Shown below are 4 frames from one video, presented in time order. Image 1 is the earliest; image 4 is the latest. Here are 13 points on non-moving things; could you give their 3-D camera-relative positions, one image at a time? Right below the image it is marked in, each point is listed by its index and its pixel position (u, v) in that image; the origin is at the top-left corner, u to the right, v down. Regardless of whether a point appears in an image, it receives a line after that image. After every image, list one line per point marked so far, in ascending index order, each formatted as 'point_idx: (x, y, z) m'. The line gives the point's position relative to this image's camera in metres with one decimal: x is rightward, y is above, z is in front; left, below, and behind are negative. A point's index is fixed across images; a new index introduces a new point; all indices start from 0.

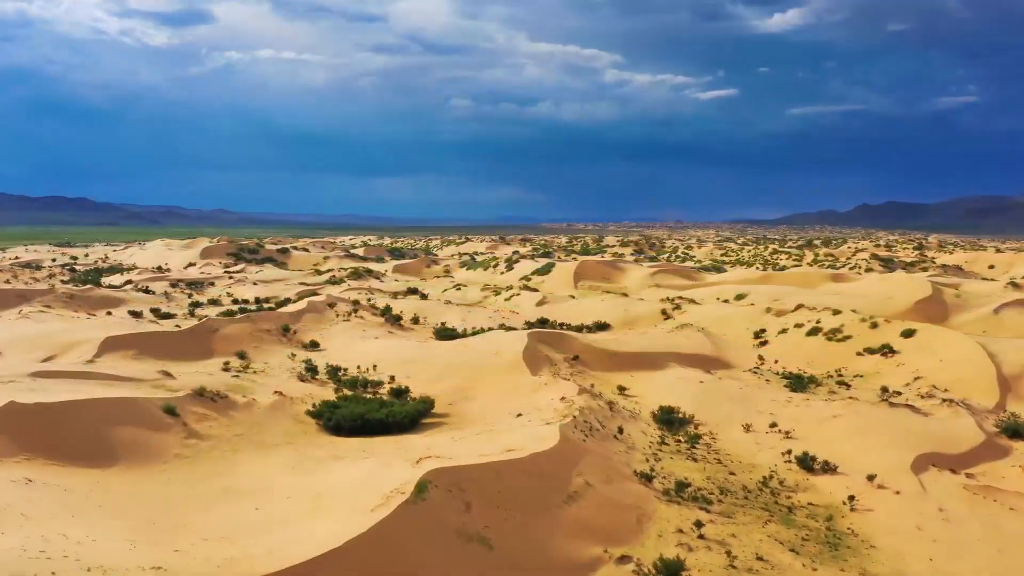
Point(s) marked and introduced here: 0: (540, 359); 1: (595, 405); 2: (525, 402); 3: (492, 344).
0: (+0.8, -1.9, +17.5) m
1: (+1.7, -2.5, +14.1) m
2: (+0.3, -2.5, +14.9) m
3: (-0.6, -1.6, +19.0) m
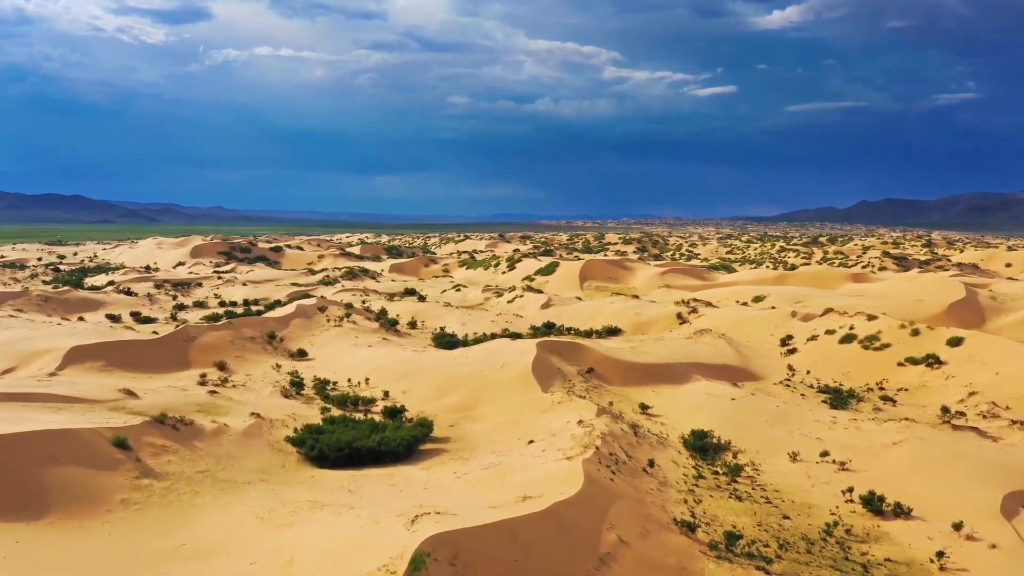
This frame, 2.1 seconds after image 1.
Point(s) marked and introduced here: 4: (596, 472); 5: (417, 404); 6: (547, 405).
0: (+0.9, -2.0, +15.7) m
1: (+1.9, -2.6, +12.2) m
2: (+0.5, -2.7, +13.1) m
3: (-0.4, -1.7, +17.1) m
4: (+1.2, -2.6, +9.7) m
5: (-2.2, -2.6, +15.3) m
6: (+0.7, -2.4, +14.1) m
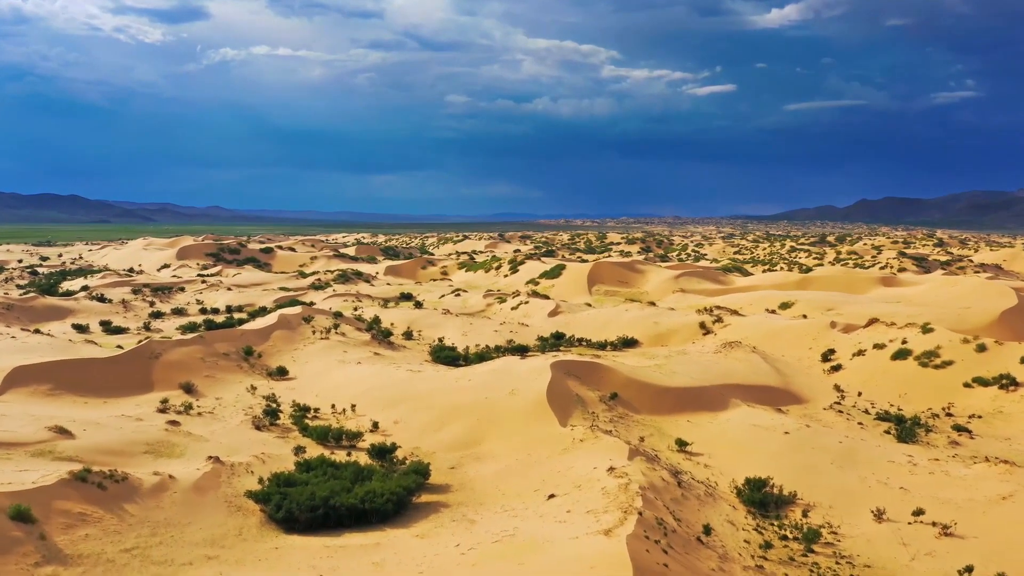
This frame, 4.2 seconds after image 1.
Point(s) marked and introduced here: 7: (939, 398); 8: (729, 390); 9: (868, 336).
0: (+1.2, -2.2, +13.3) m
1: (+2.2, -2.8, +9.9) m
2: (+0.7, -2.9, +10.7) m
3: (-0.2, -1.9, +14.8) m
4: (+1.4, -2.9, +7.4) m
5: (-1.9, -2.9, +12.9) m
6: (+1.0, -2.7, +11.7) m
7: (+9.9, -2.5, +15.6) m
8: (+4.9, -2.3, +15.4) m
9: (+10.1, -1.3, +19.1) m
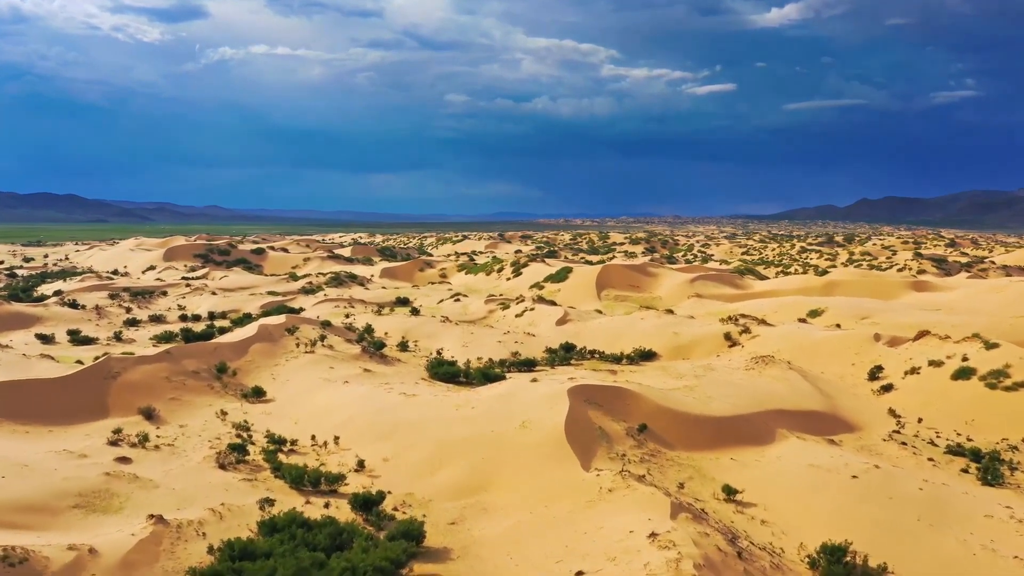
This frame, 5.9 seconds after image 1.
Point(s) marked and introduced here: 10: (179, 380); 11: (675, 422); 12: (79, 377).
0: (+1.3, -2.5, +11.2) m
1: (+2.4, -3.1, +7.8) m
2: (+0.9, -3.1, +8.6) m
3: (0.0, -2.2, +12.7) m
4: (+1.6, -3.1, +5.3) m
5: (-1.7, -3.1, +10.8) m
6: (+1.1, -2.9, +9.6) m
7: (+10.0, -2.7, +13.5) m
8: (+5.1, -2.5, +13.3) m
9: (+10.2, -1.6, +17.0) m
10: (-7.7, -2.1, +15.7) m
11: (+3.0, -2.4, +12.4) m
12: (-9.4, -1.9, +14.7) m
